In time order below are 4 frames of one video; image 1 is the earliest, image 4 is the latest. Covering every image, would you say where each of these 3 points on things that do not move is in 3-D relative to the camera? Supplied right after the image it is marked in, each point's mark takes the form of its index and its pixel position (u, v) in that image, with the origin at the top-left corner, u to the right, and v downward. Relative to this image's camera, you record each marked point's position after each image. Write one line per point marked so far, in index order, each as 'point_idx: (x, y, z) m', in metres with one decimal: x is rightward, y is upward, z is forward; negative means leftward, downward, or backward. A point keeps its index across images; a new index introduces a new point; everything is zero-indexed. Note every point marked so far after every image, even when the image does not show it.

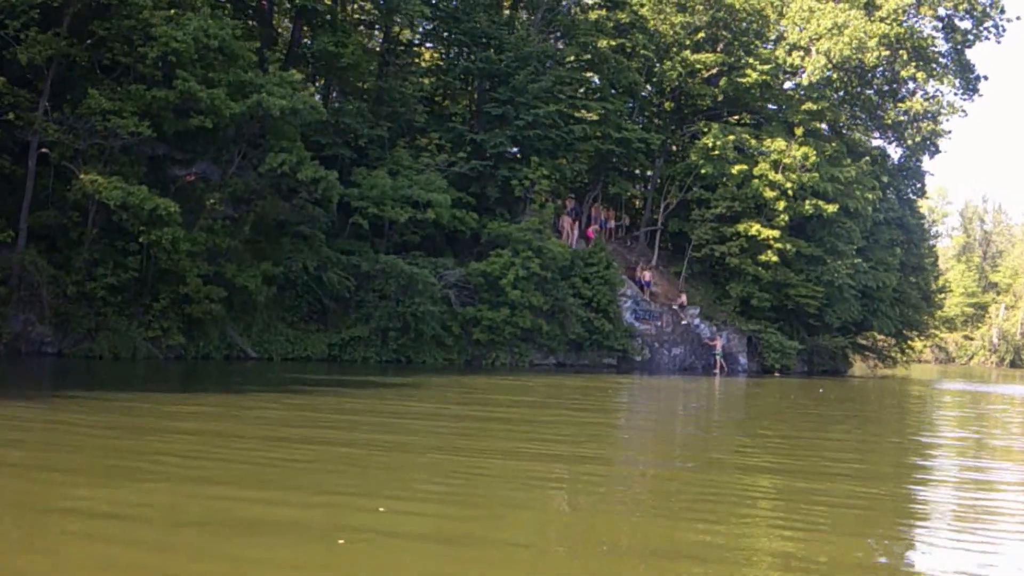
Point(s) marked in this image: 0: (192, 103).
0: (-5.5, +3.2, +19.5) m
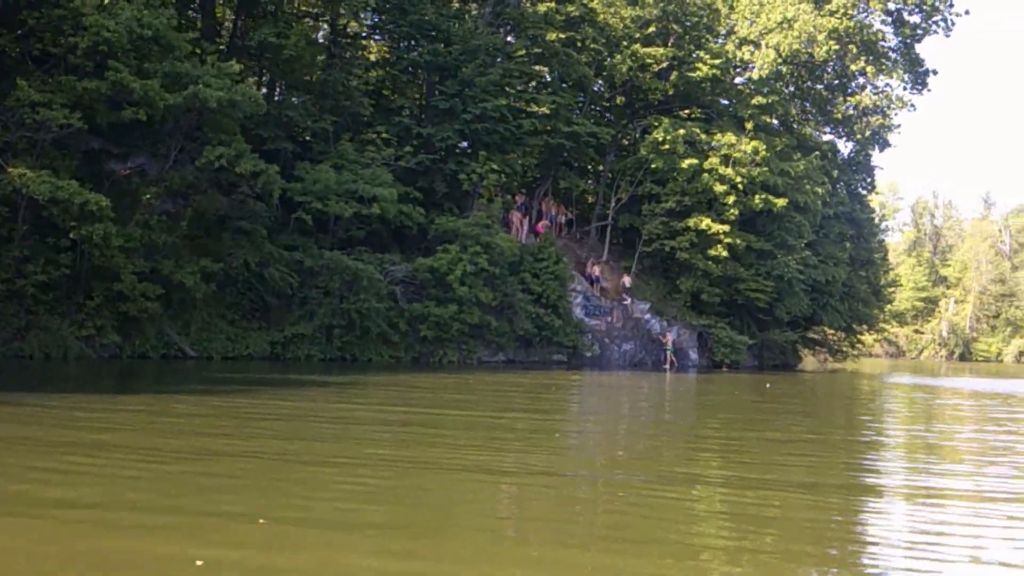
0: (-6.4, +3.2, +18.9) m
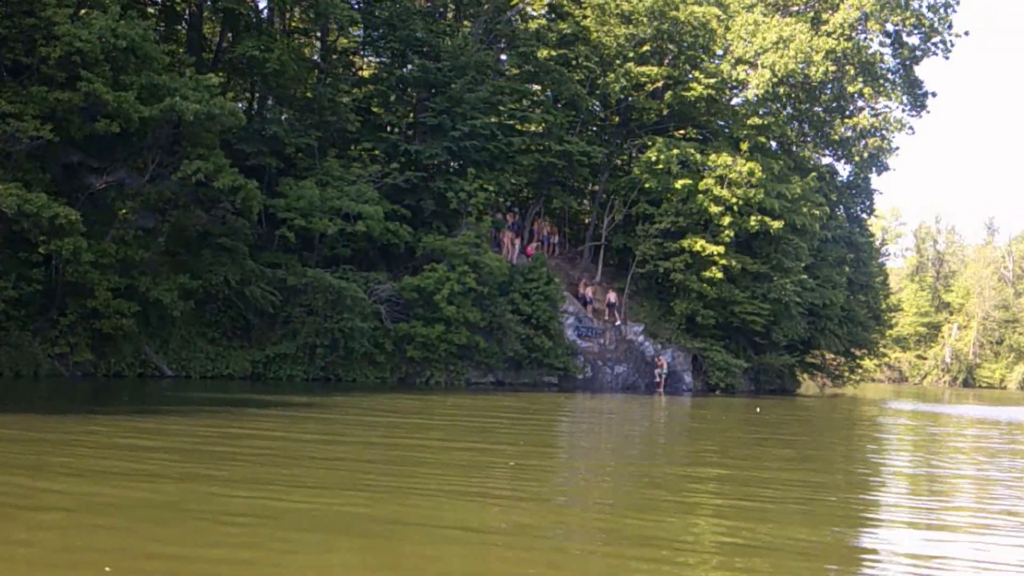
0: (-6.7, +3.0, +18.4) m
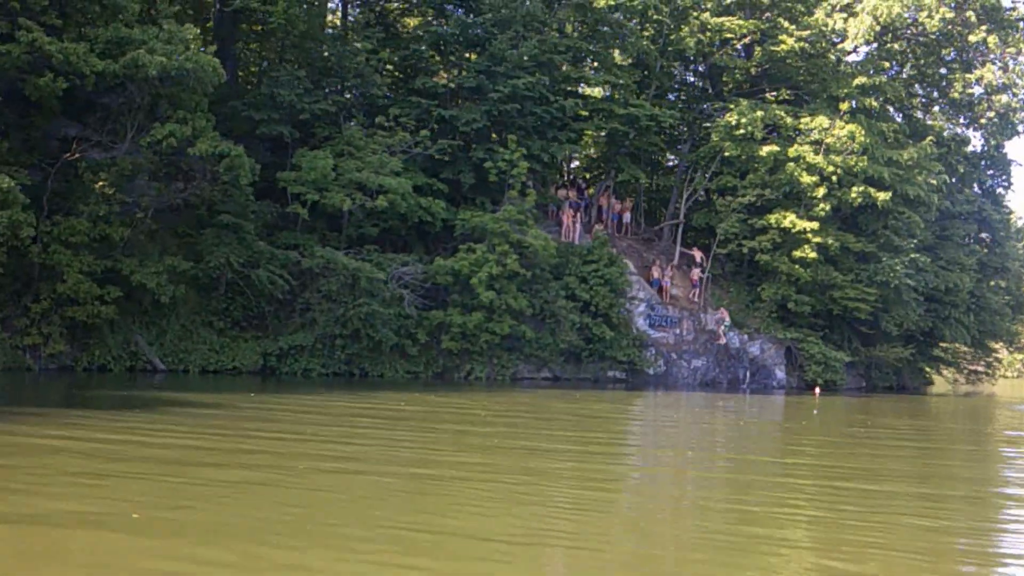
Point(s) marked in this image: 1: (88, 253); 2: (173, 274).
0: (-6.6, +3.2, +16.3) m
1: (-6.7, +0.6, +18.0) m
2: (-5.8, +0.2, +19.4) m
